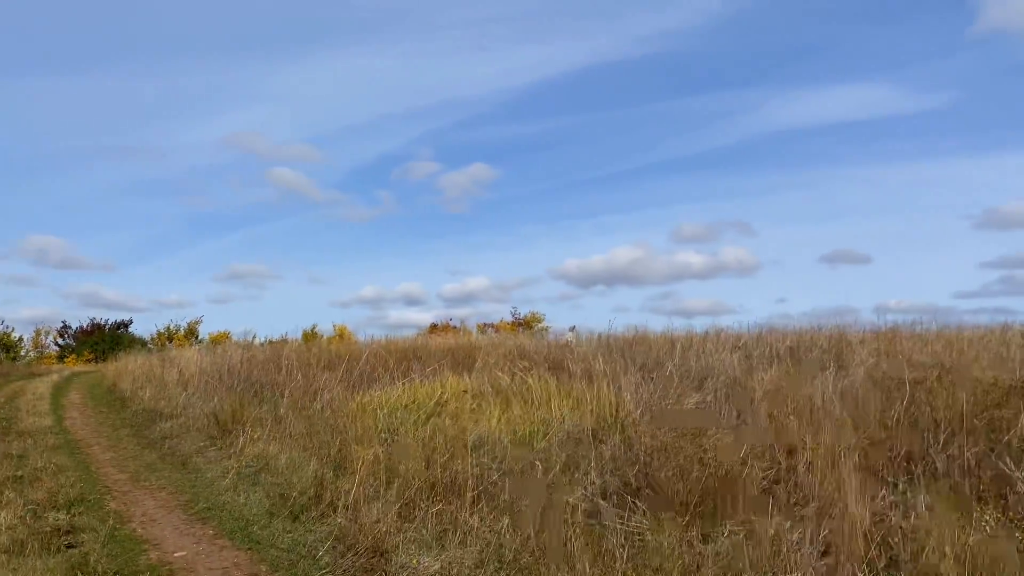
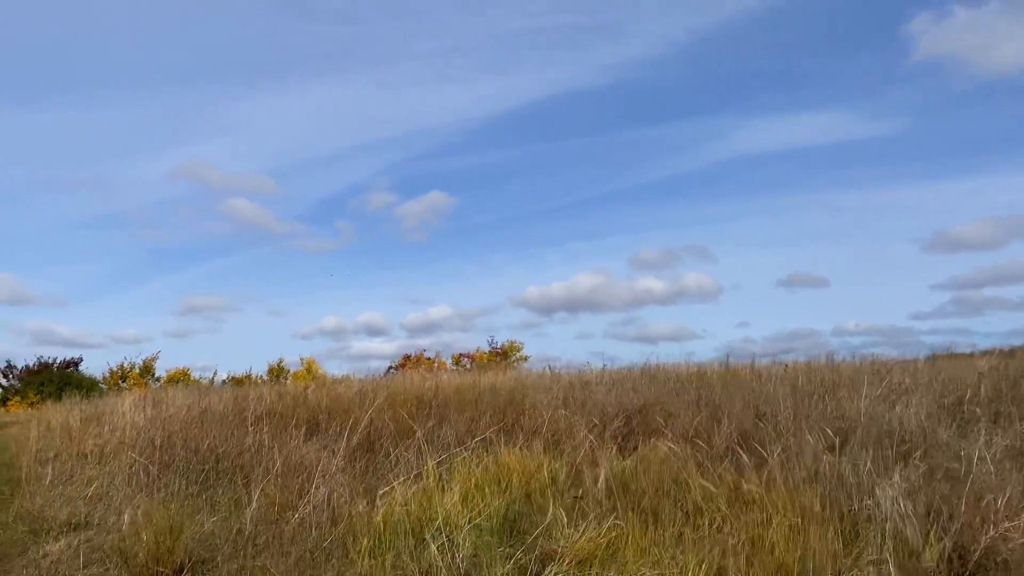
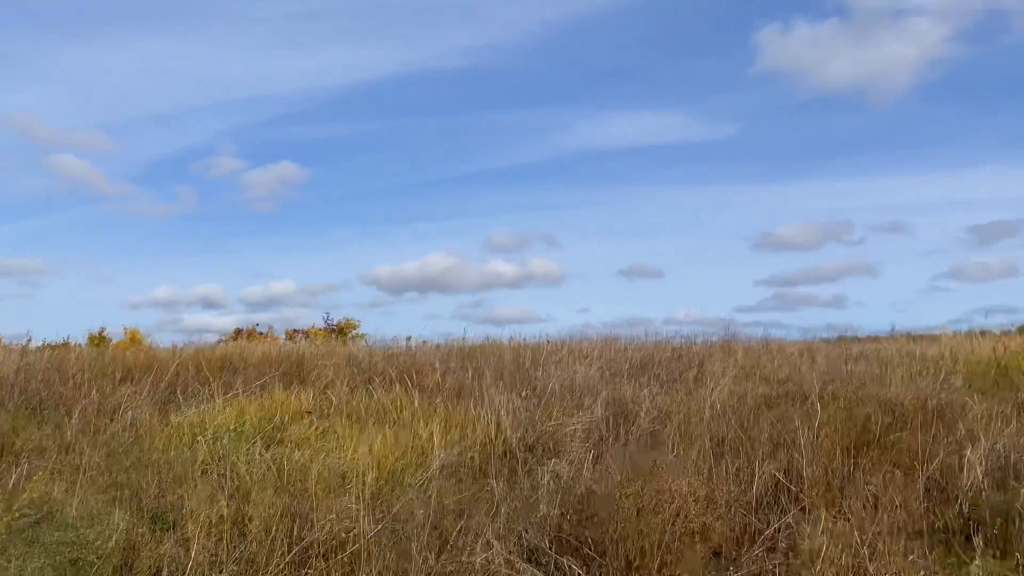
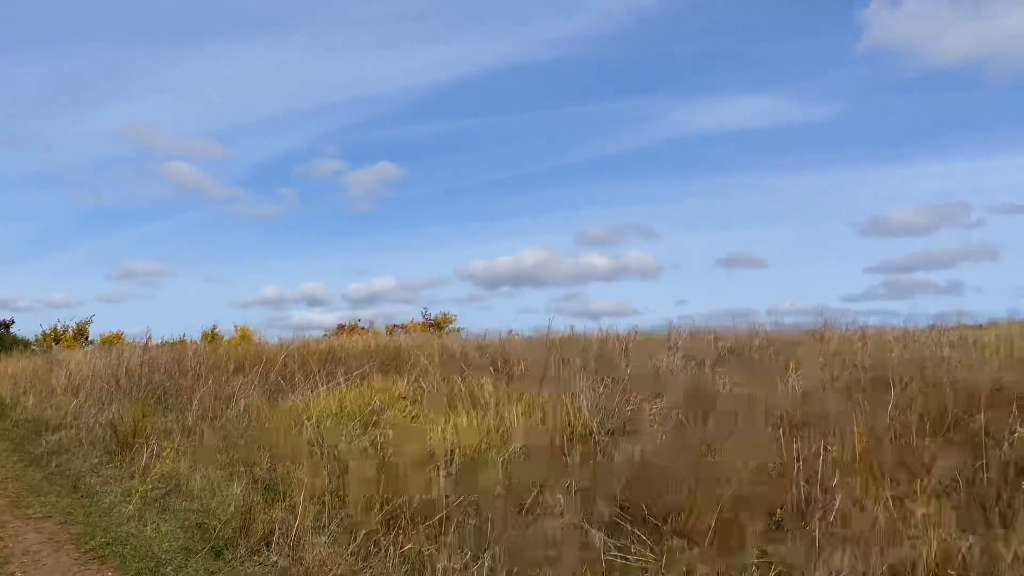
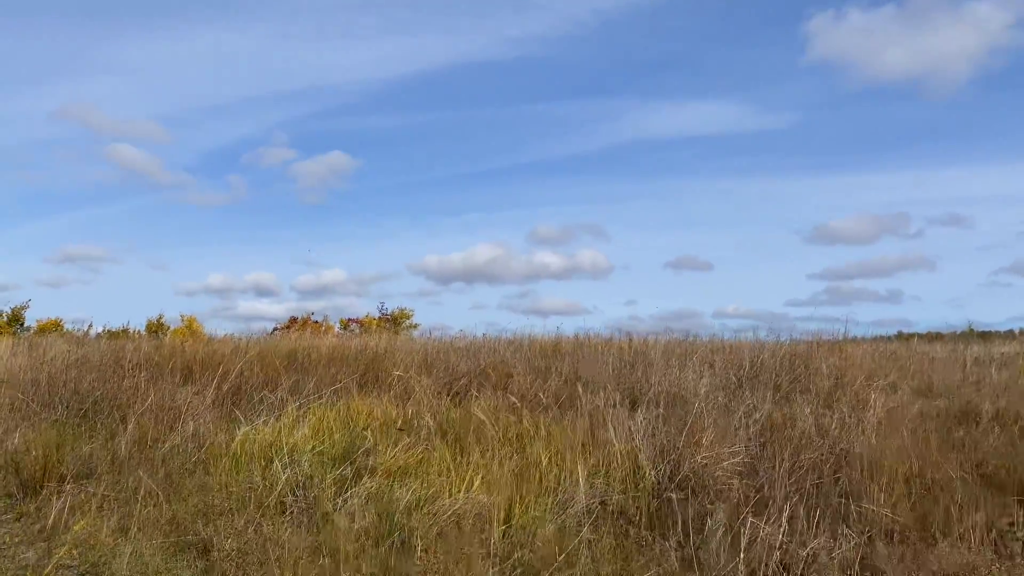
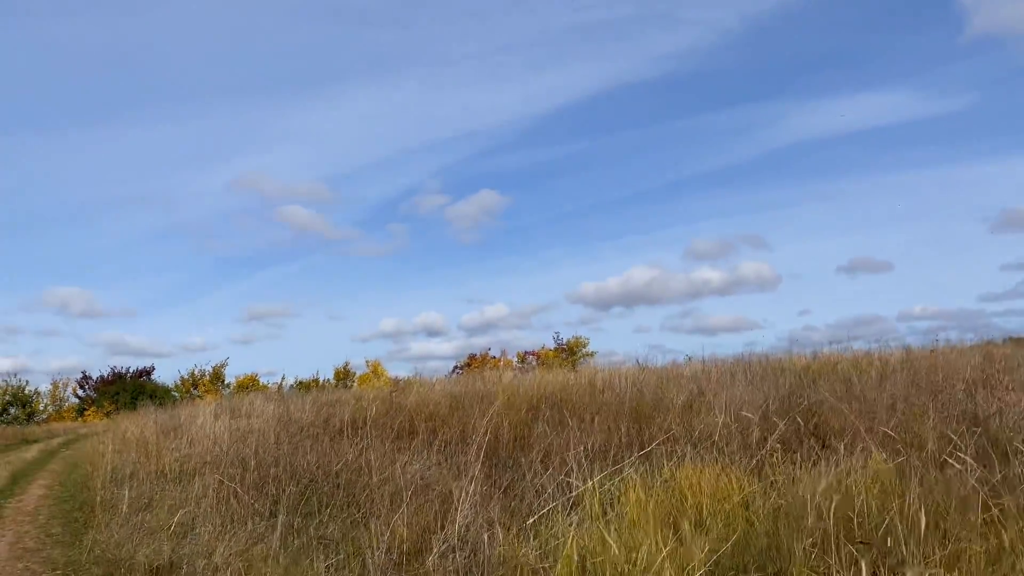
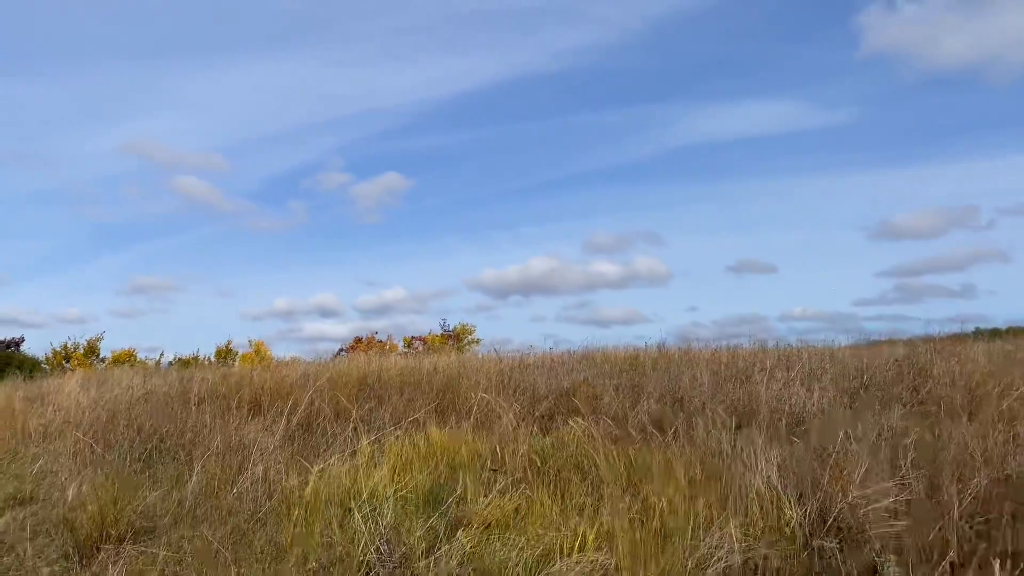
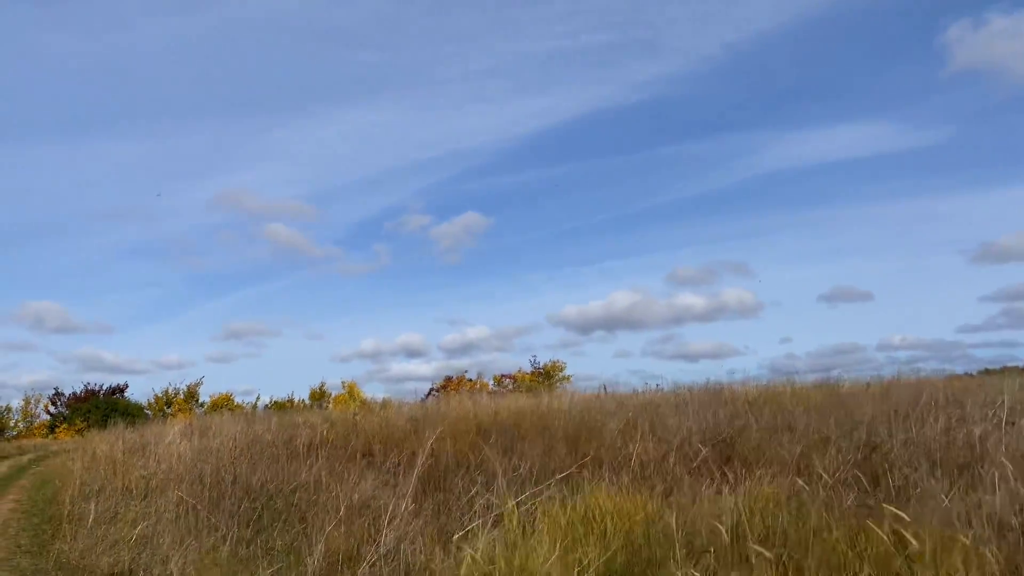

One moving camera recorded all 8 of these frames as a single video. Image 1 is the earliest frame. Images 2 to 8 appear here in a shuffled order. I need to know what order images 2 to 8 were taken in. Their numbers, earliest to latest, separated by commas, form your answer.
4, 3, 5, 7, 2, 8, 6
